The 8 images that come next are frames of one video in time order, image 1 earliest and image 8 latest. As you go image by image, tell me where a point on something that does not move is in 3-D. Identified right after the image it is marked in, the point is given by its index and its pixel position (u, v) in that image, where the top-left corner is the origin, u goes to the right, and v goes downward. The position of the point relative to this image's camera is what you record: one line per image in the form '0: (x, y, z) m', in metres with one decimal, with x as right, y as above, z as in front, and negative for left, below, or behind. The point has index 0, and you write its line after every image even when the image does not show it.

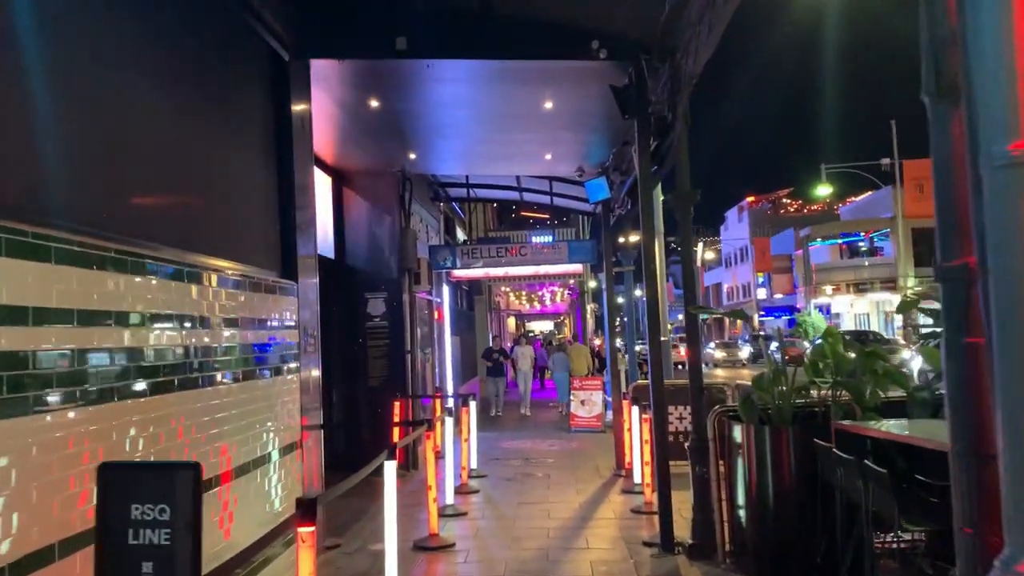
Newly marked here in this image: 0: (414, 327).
0: (-1.3, -0.5, +11.6) m
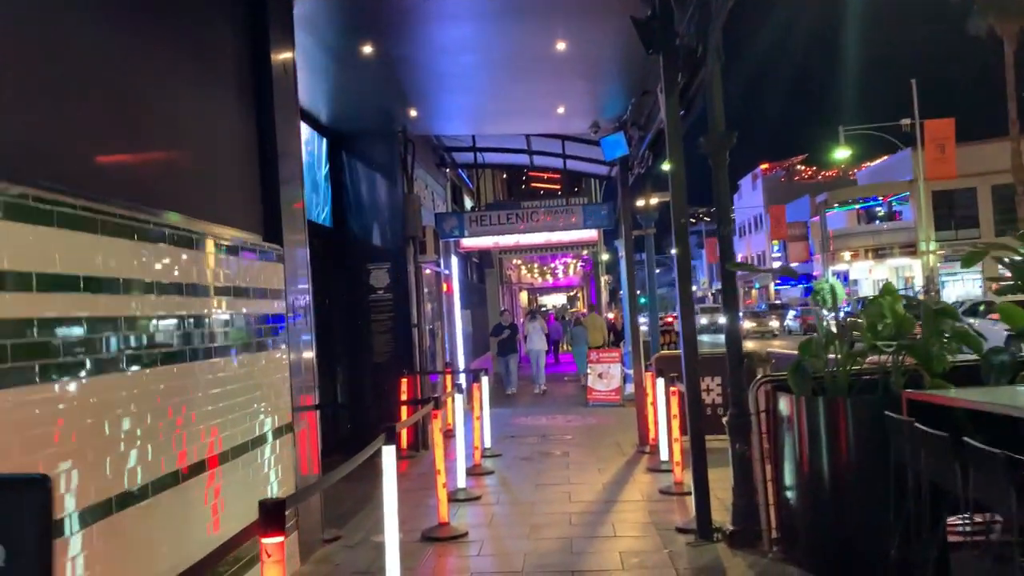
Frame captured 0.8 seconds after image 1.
0: (-1.2, -0.1, +10.9) m
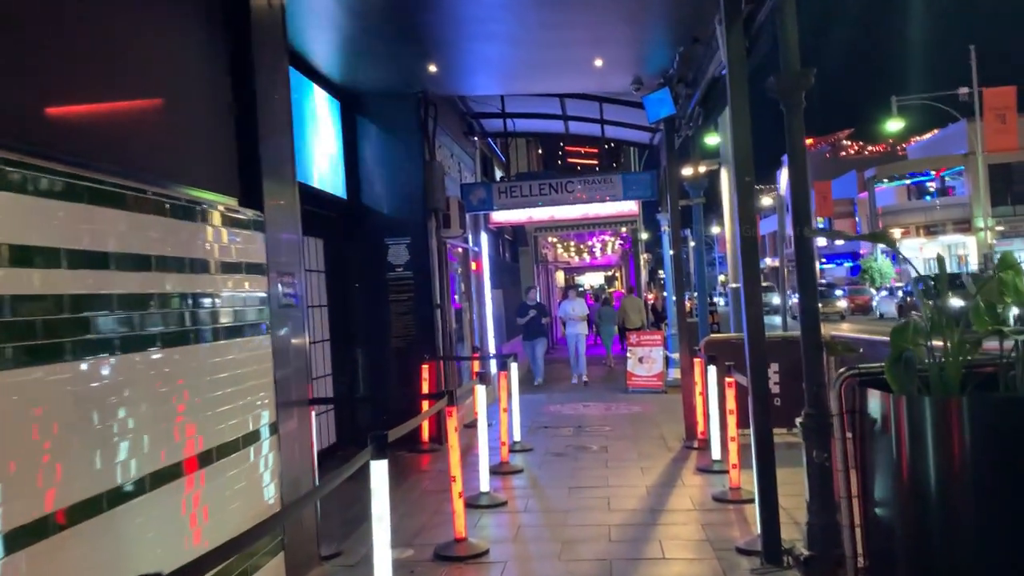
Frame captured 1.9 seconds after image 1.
0: (-0.8, +0.1, +10.0) m
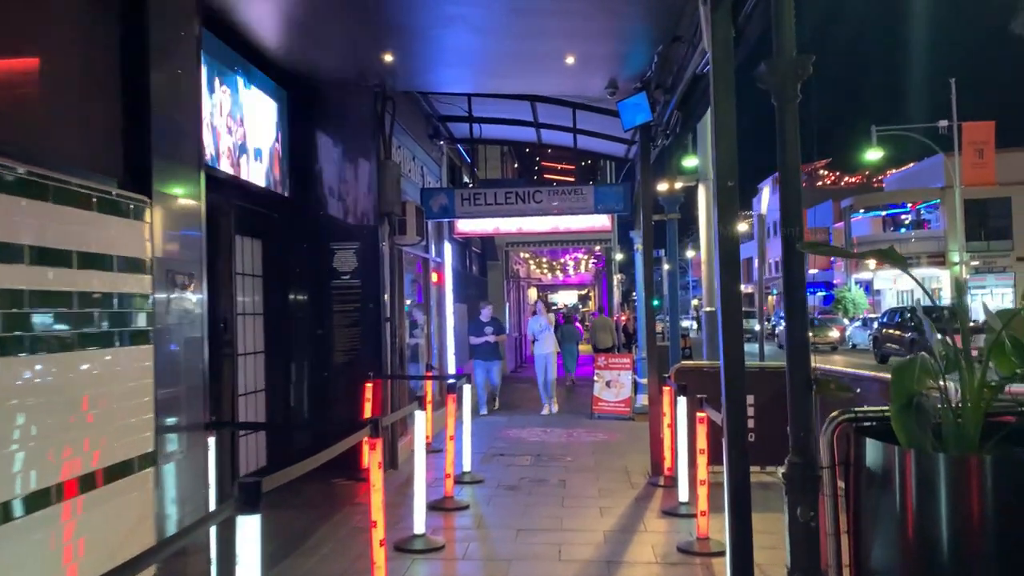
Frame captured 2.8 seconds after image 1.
0: (-1.2, 0.0, +9.2) m
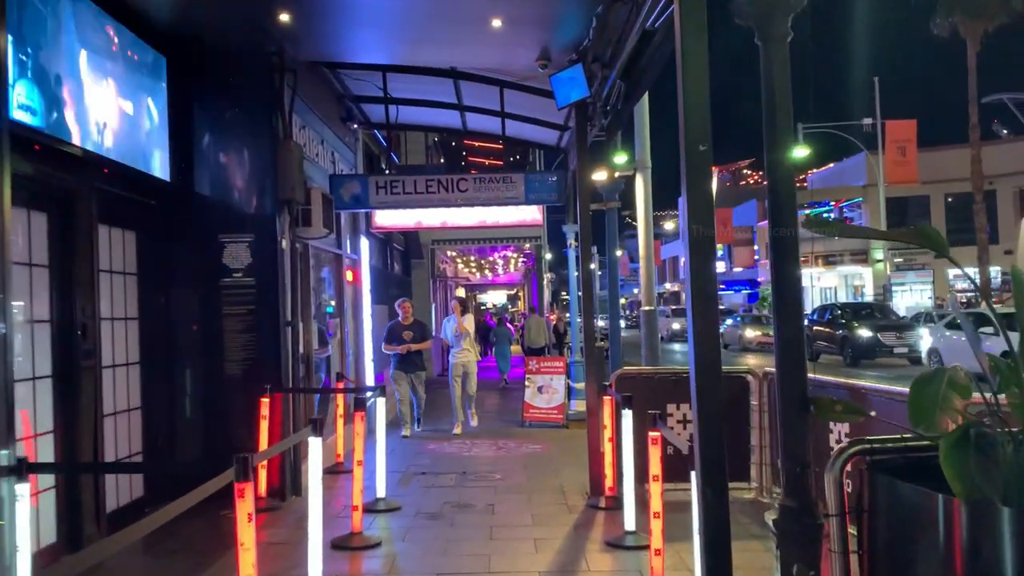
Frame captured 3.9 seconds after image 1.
0: (-2.0, 0.0, +8.1) m
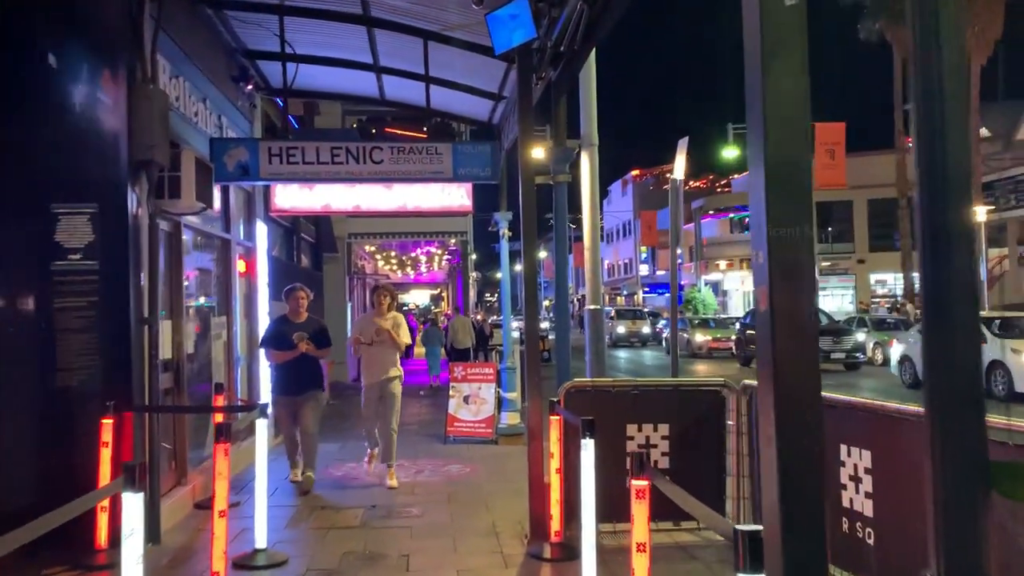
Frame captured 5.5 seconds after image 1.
0: (-2.6, +0.1, +6.4) m
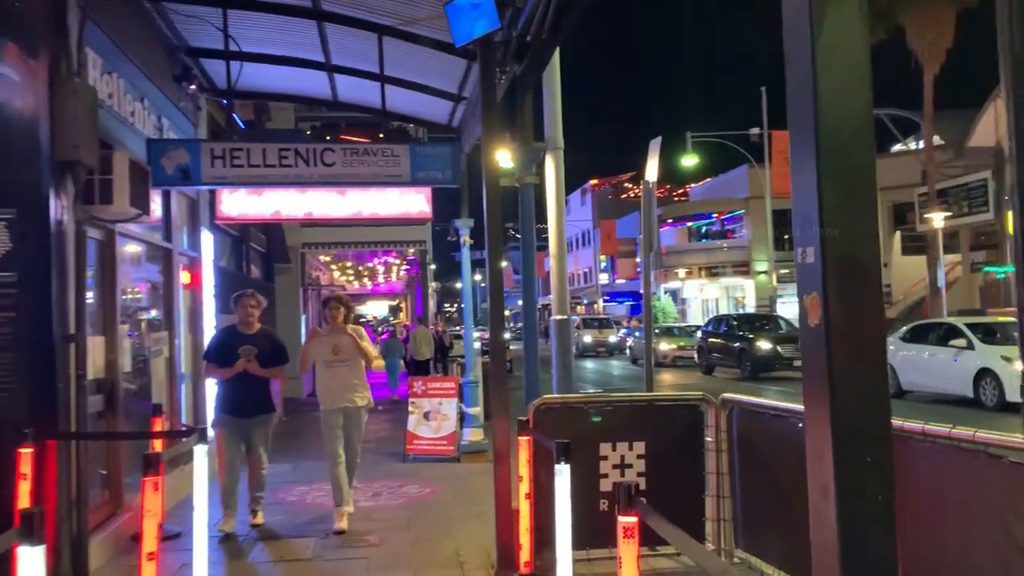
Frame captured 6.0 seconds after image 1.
0: (-2.8, 0.0, +5.8) m
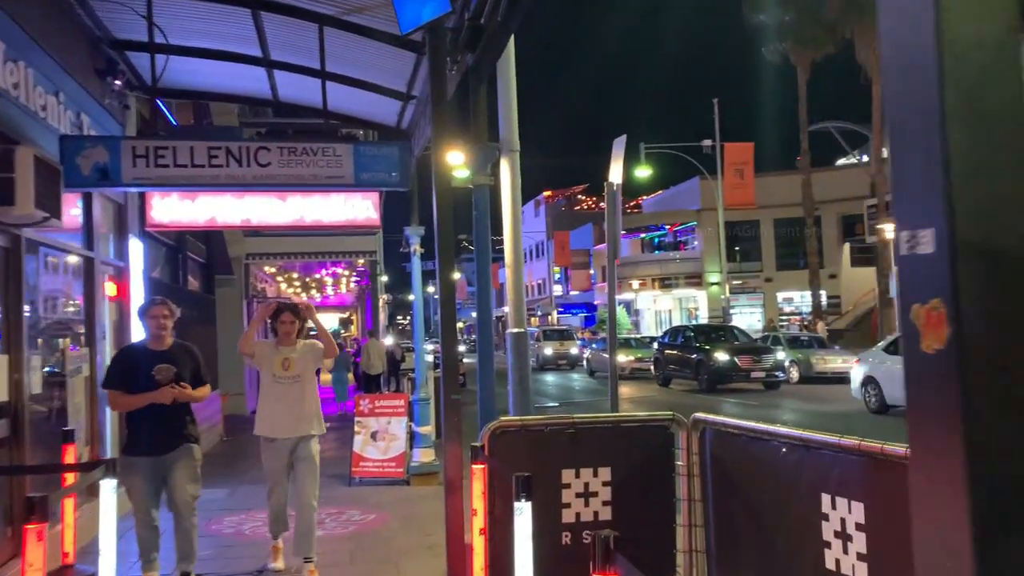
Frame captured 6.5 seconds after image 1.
0: (-3.1, -0.1, +5.2) m
